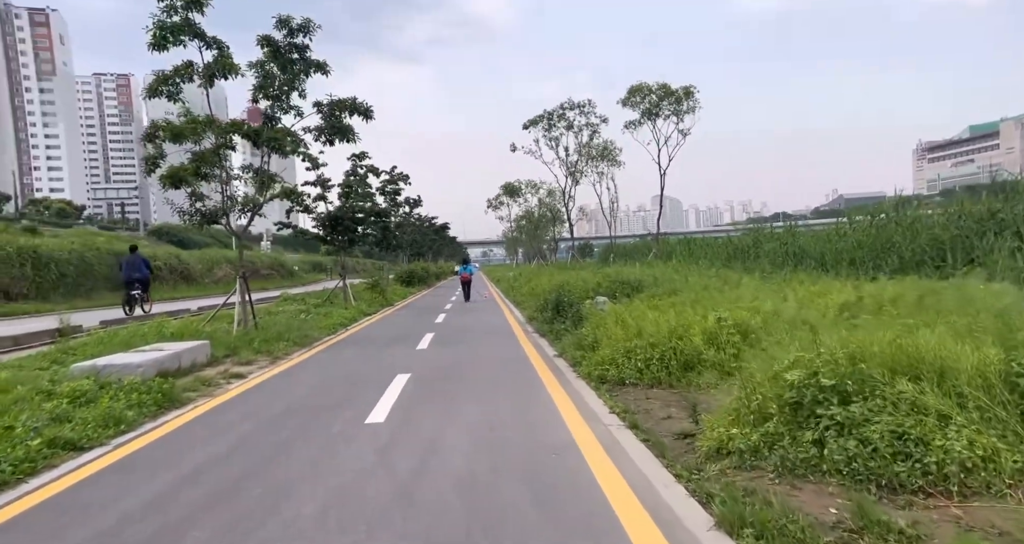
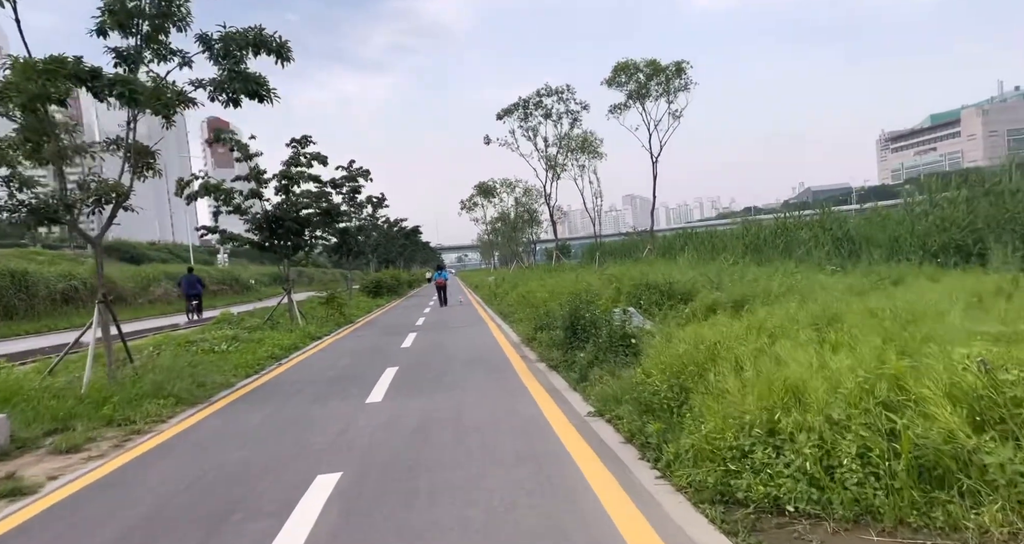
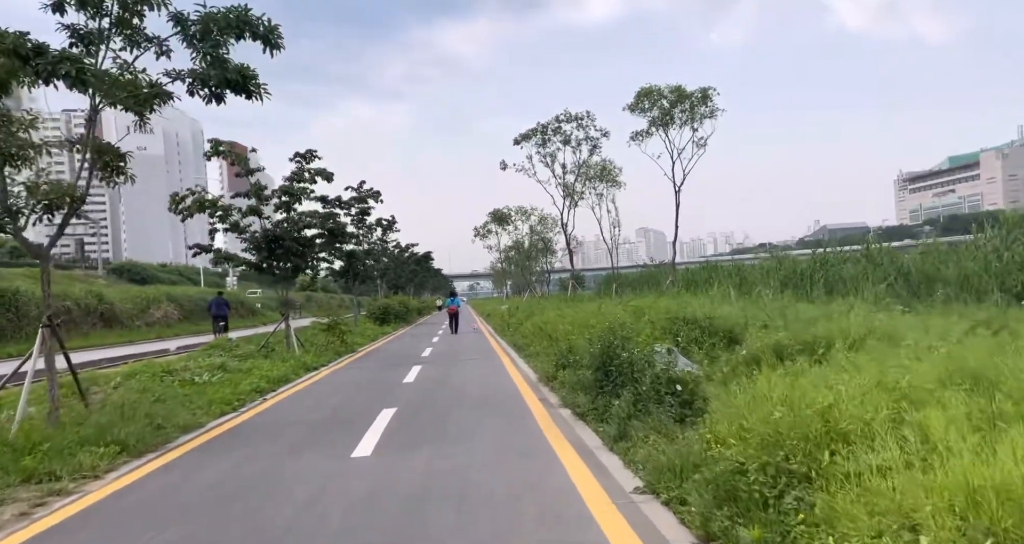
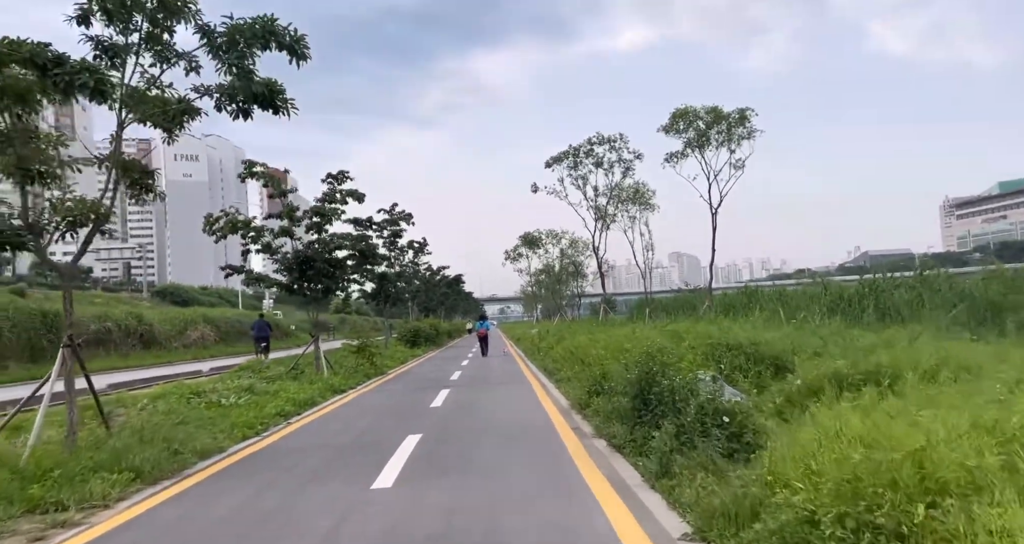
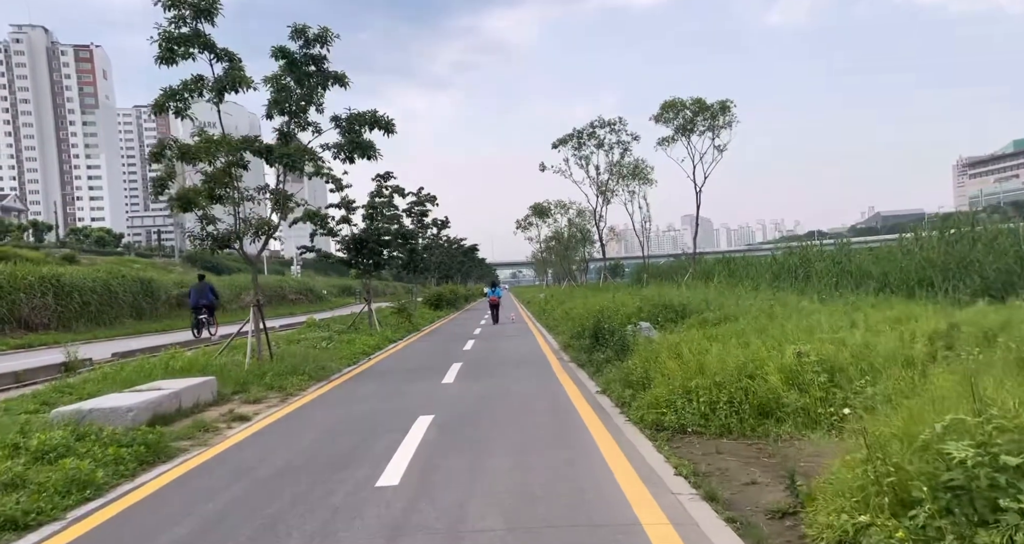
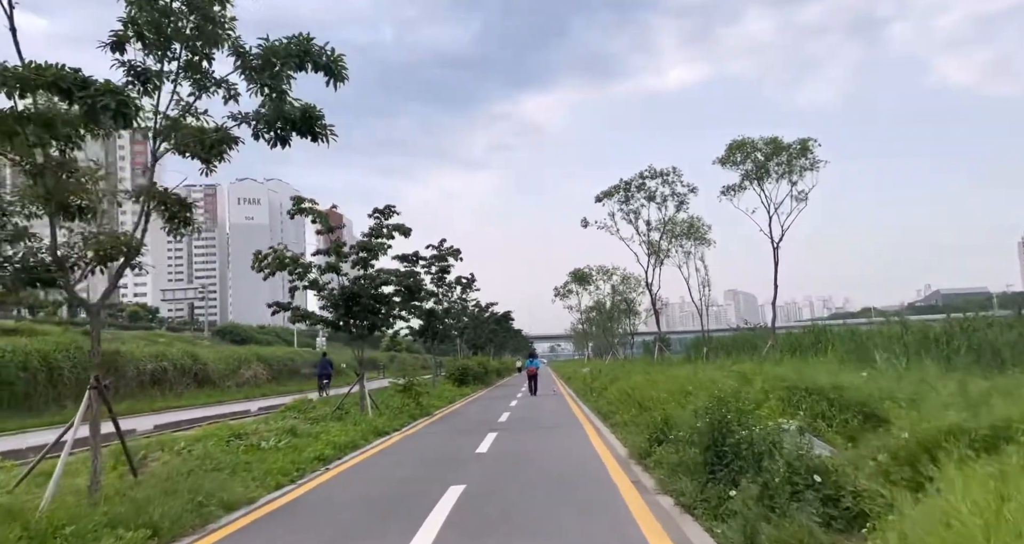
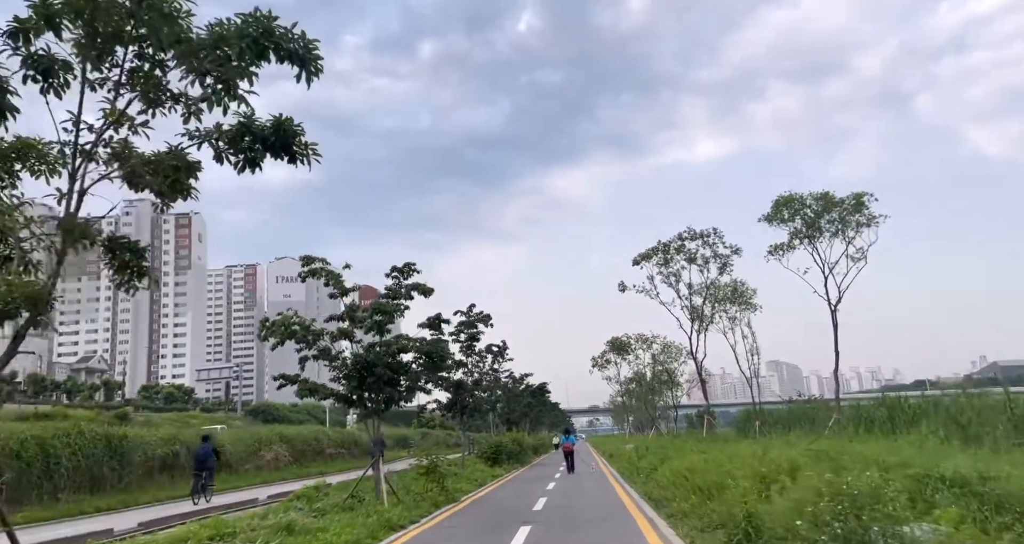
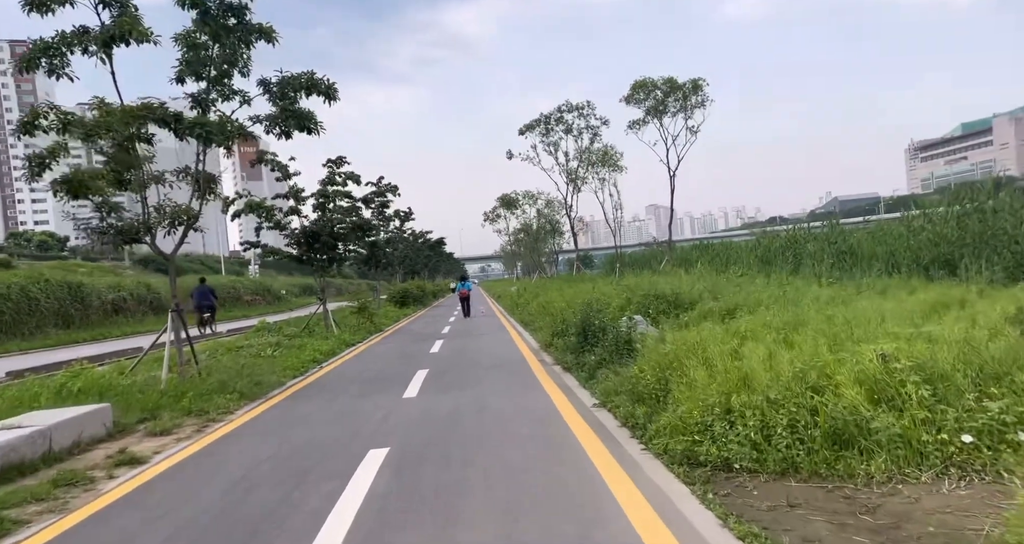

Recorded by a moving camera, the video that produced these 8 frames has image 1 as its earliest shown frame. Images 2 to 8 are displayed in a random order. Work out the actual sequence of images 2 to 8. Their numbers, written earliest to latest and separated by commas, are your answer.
5, 8, 2, 3, 4, 6, 7
